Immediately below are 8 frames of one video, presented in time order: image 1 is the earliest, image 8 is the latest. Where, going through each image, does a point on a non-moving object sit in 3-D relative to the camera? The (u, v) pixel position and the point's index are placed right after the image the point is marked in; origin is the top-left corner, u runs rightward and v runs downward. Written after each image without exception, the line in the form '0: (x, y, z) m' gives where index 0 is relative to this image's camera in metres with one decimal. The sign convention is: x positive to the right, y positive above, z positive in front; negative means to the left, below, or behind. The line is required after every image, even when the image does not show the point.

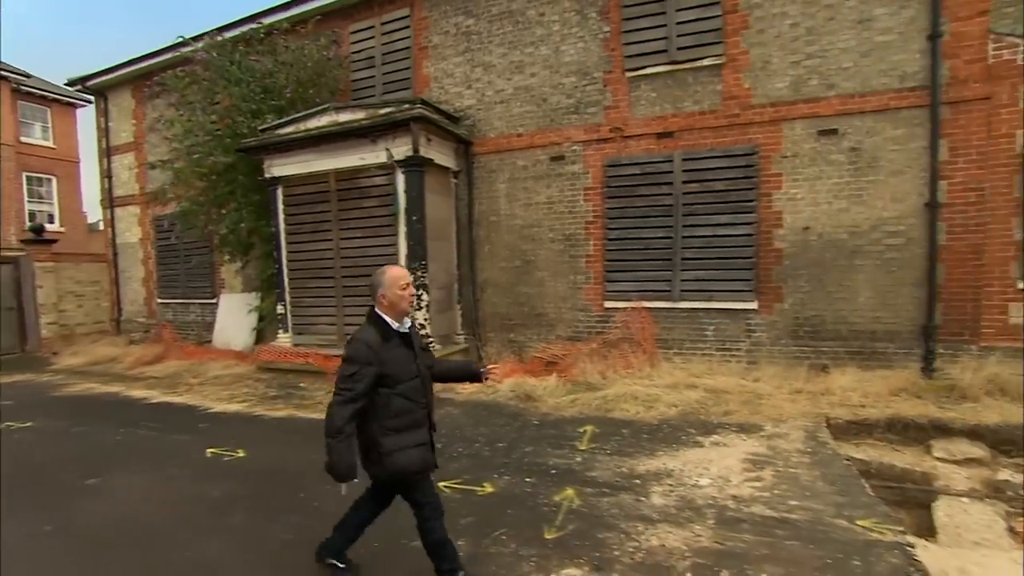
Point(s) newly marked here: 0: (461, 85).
0: (-0.8, +3.3, +9.4) m
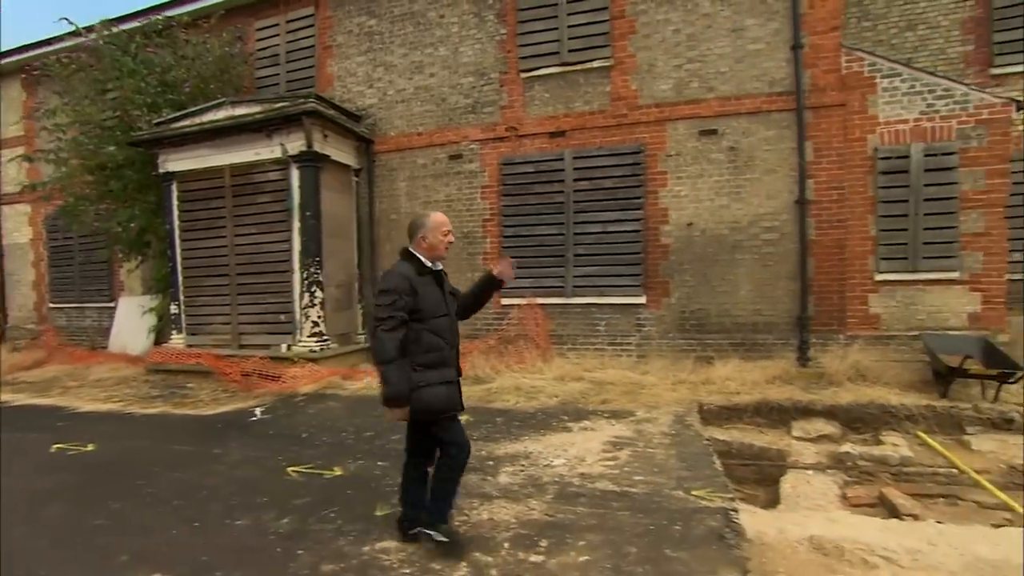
0: (-2.4, +3.3, +9.4) m
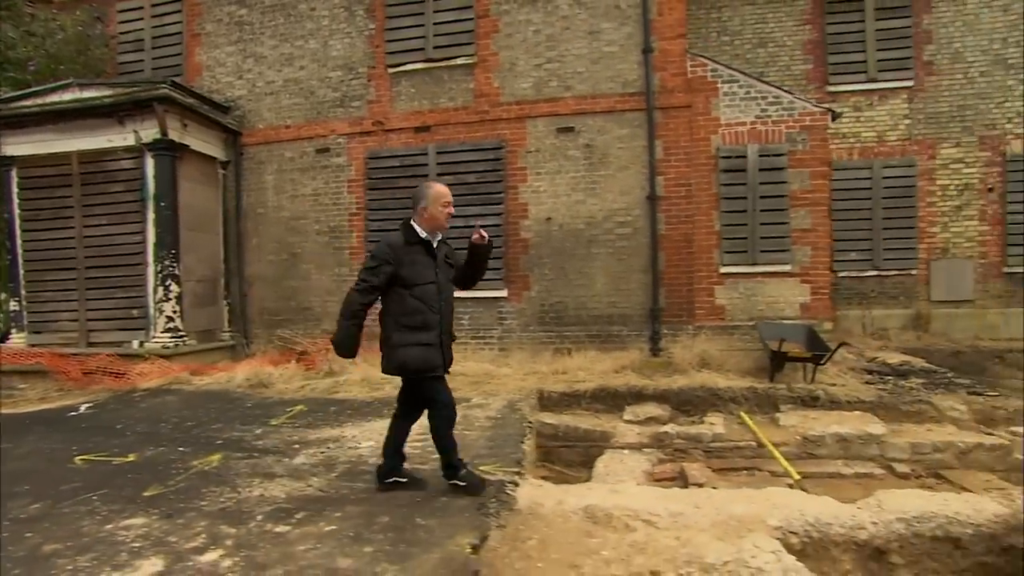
0: (-4.4, +3.4, +9.2) m
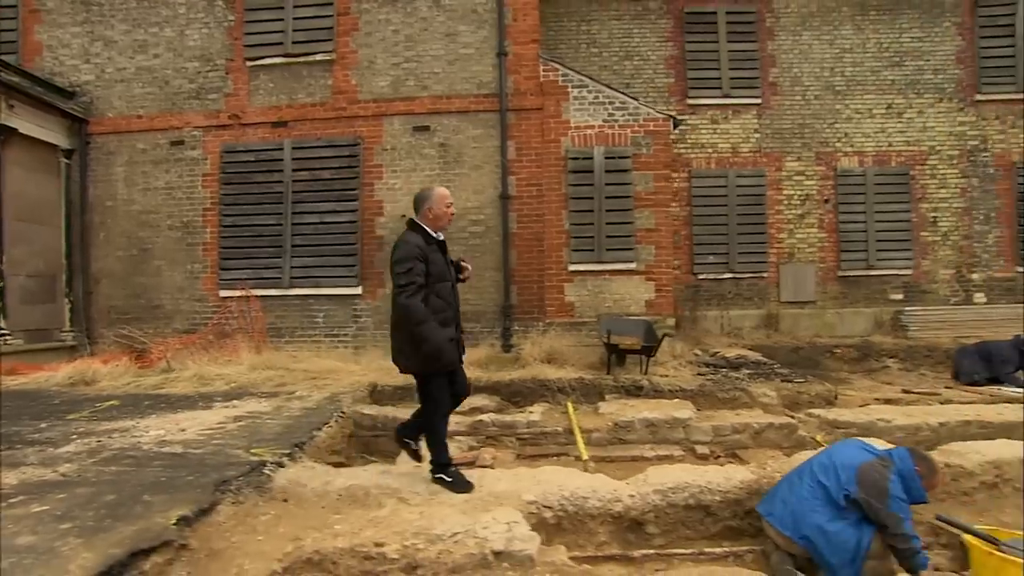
0: (-6.5, +3.4, +8.8) m
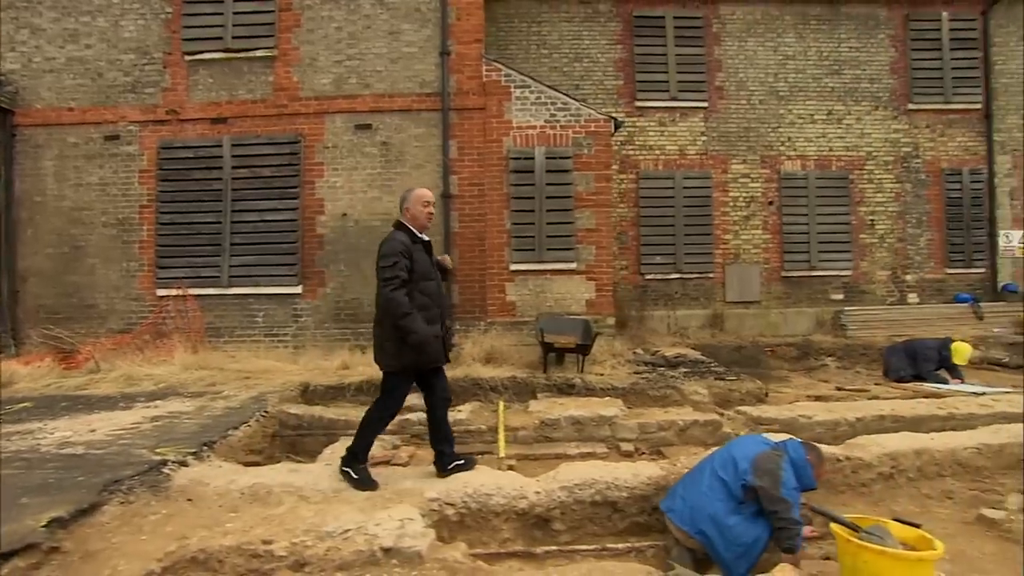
0: (-7.3, +3.4, +8.6) m
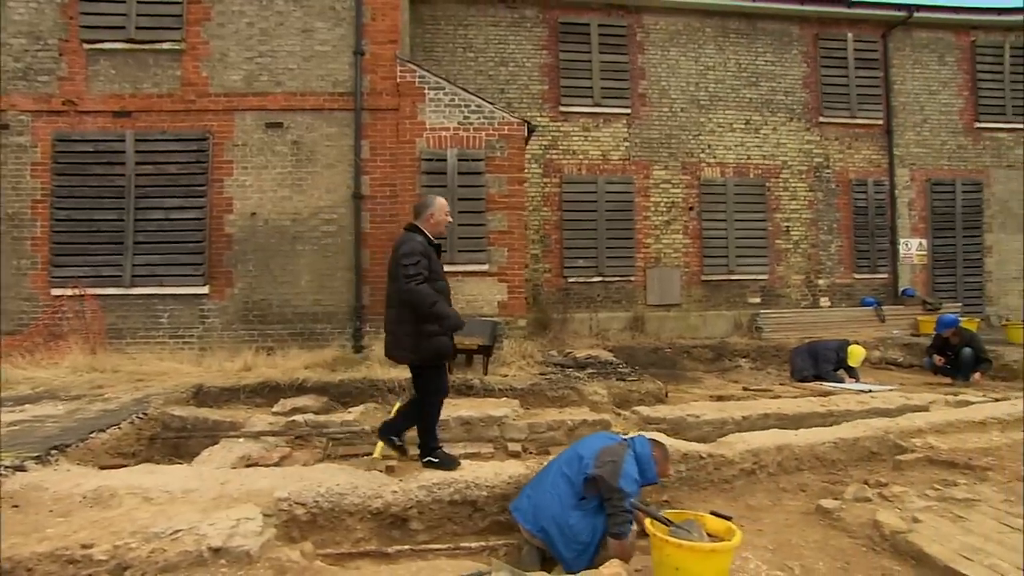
0: (-8.6, +3.5, +8.1) m
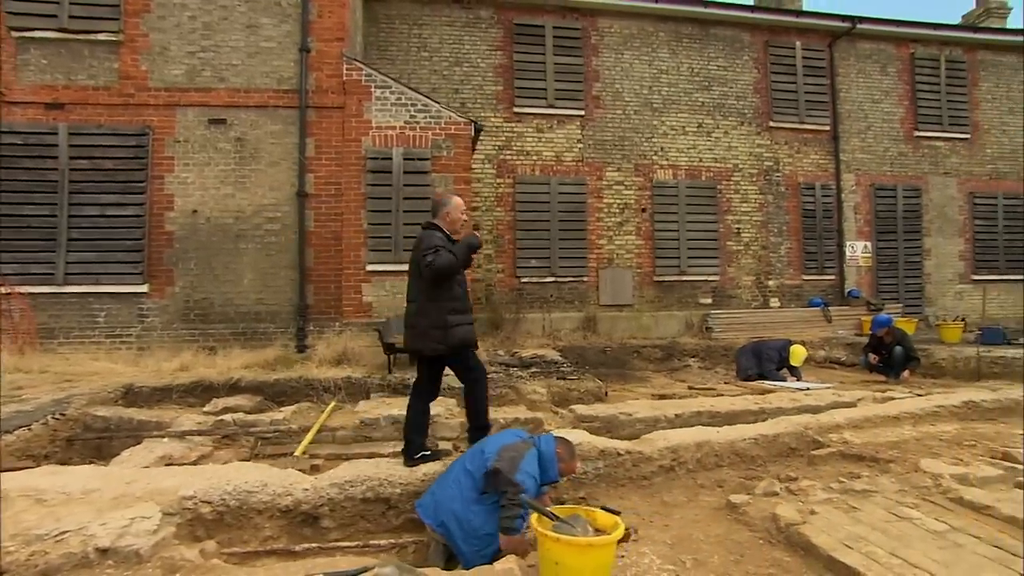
0: (-9.3, +3.5, +7.8) m
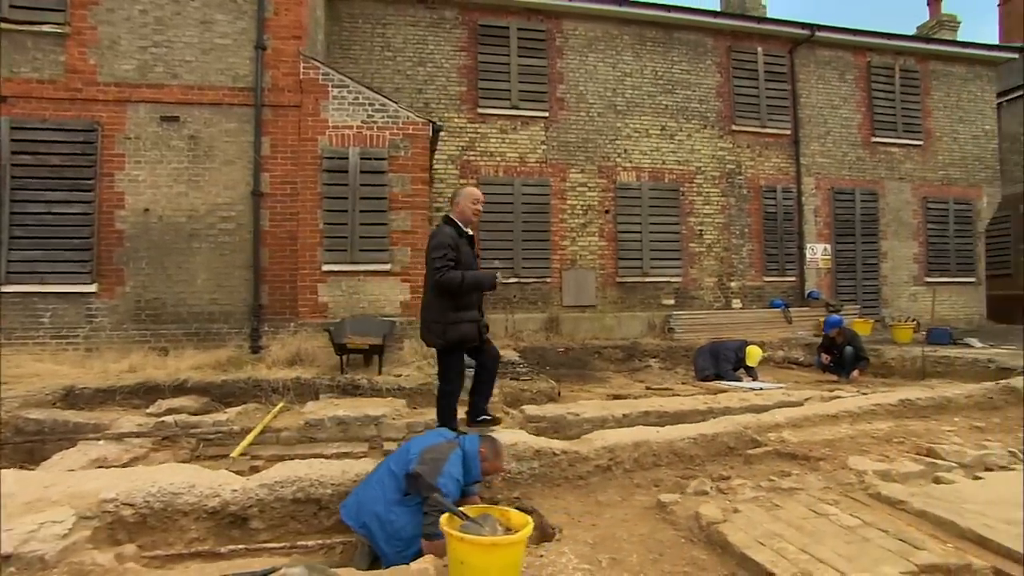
0: (-9.9, +3.5, +7.6) m
